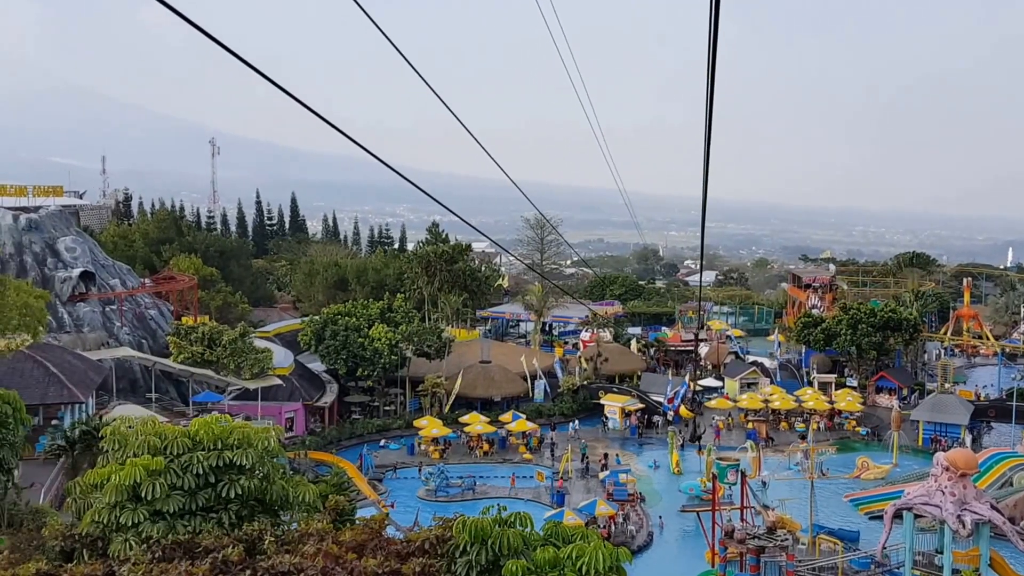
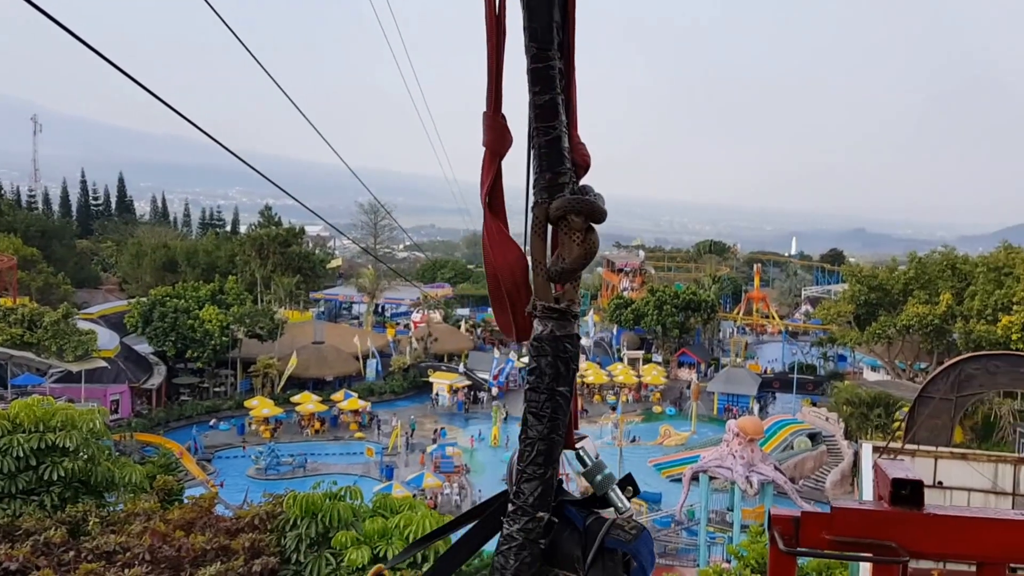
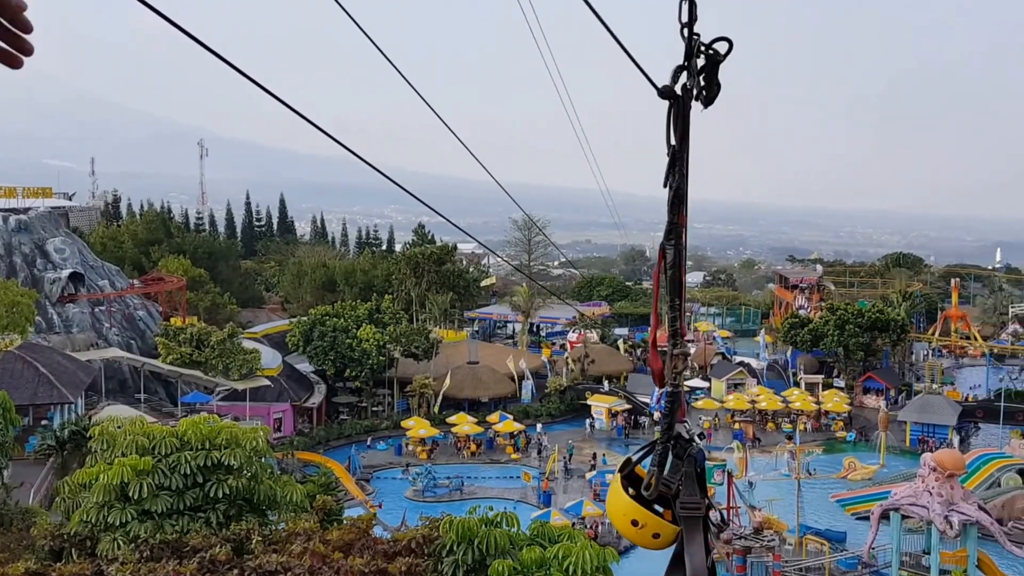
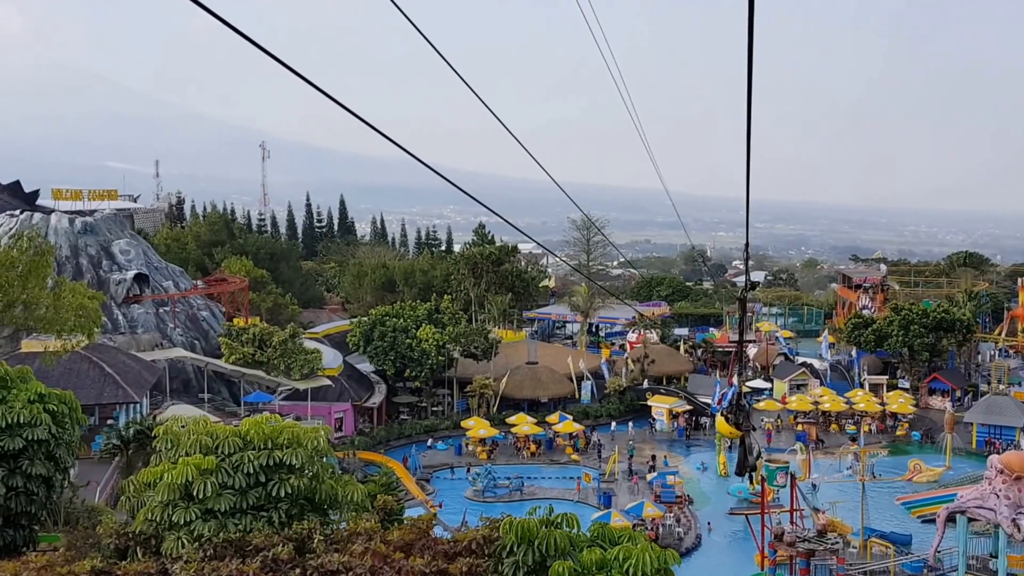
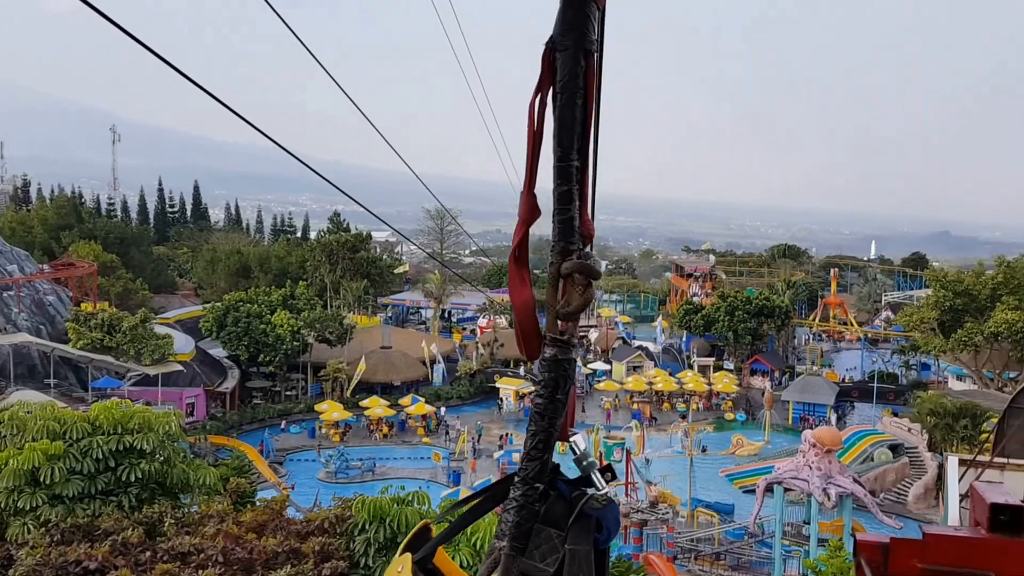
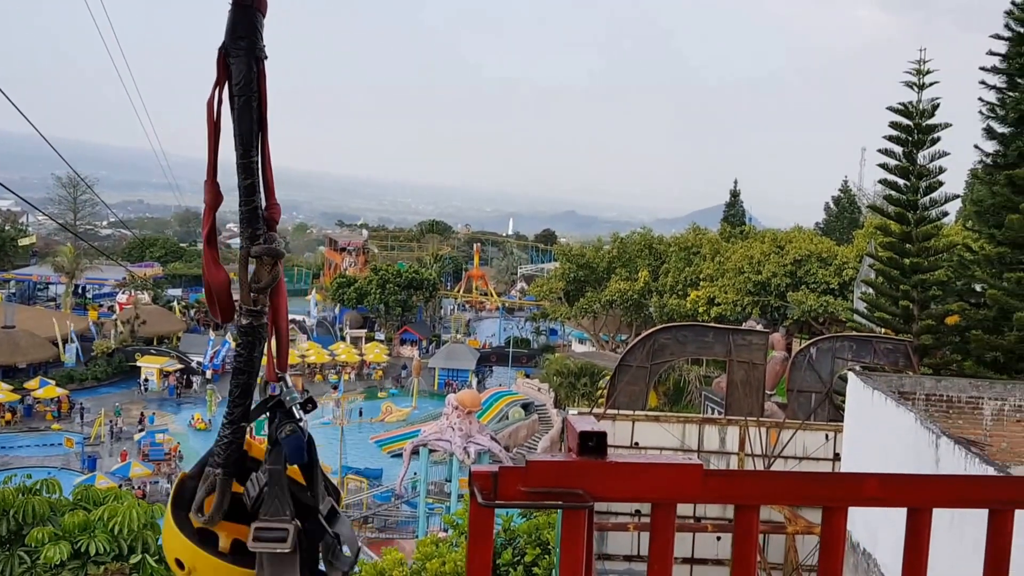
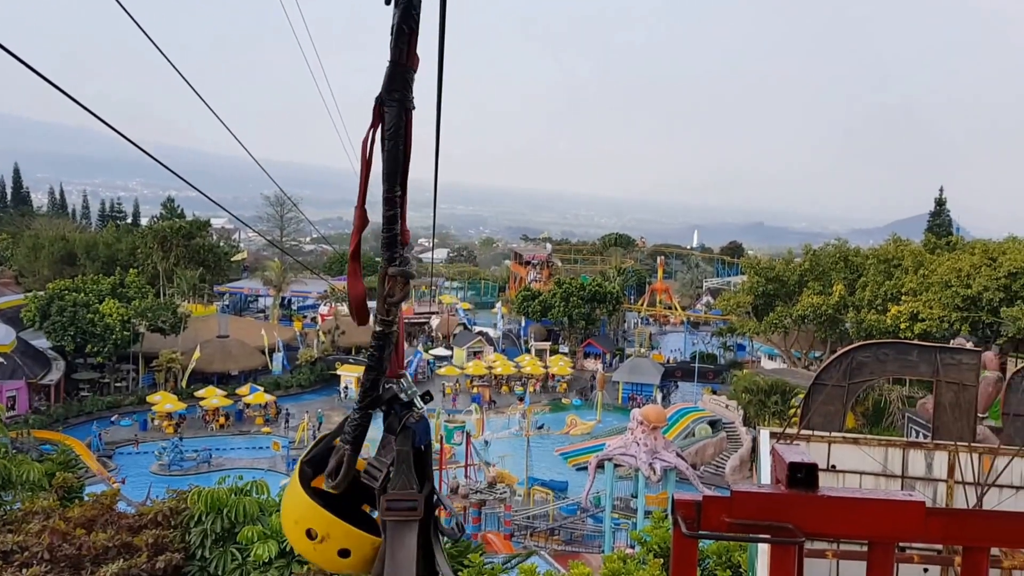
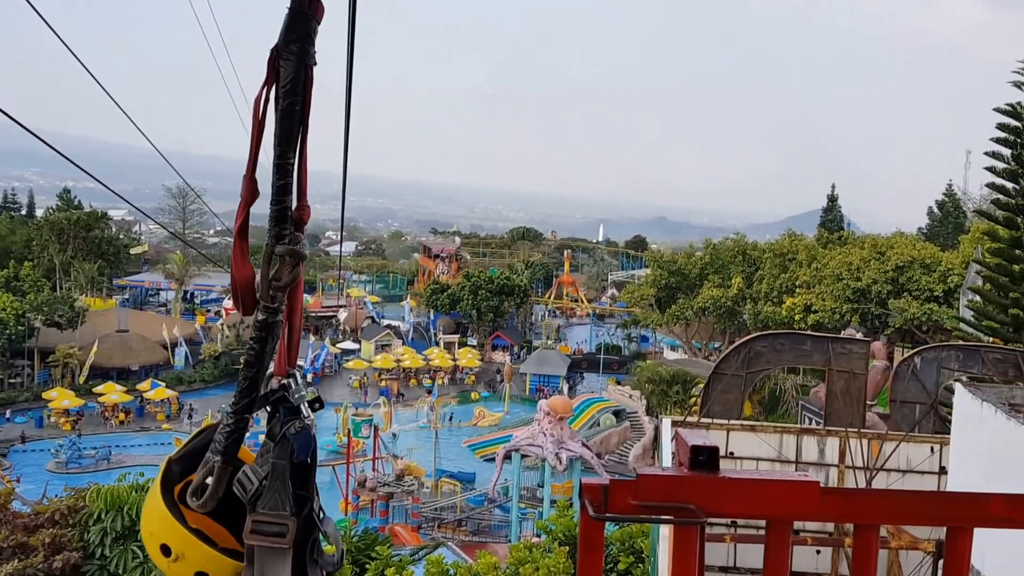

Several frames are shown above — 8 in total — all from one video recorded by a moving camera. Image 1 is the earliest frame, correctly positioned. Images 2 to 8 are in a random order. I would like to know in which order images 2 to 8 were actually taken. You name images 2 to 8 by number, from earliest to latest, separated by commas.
4, 3, 5, 2, 7, 8, 6
